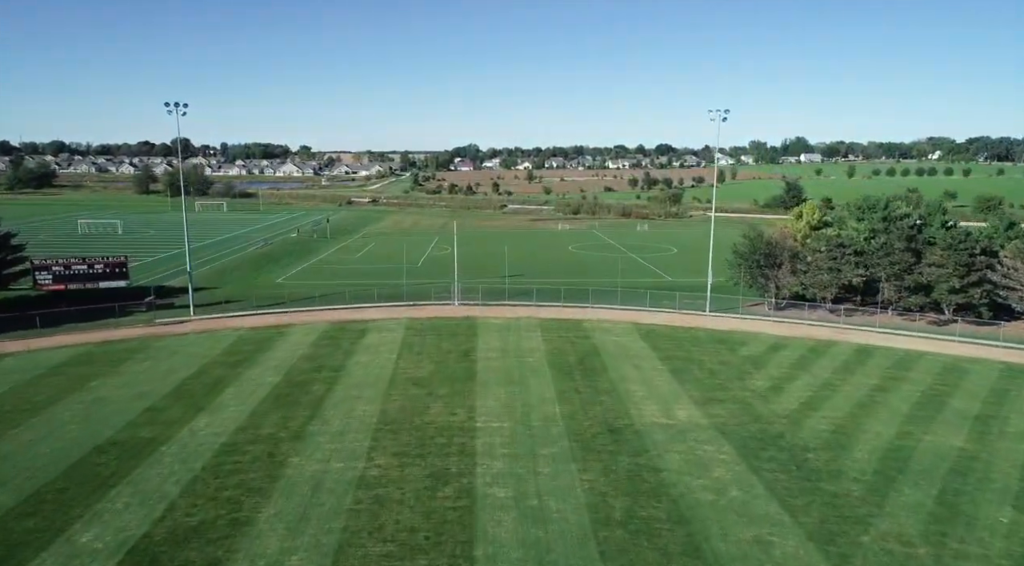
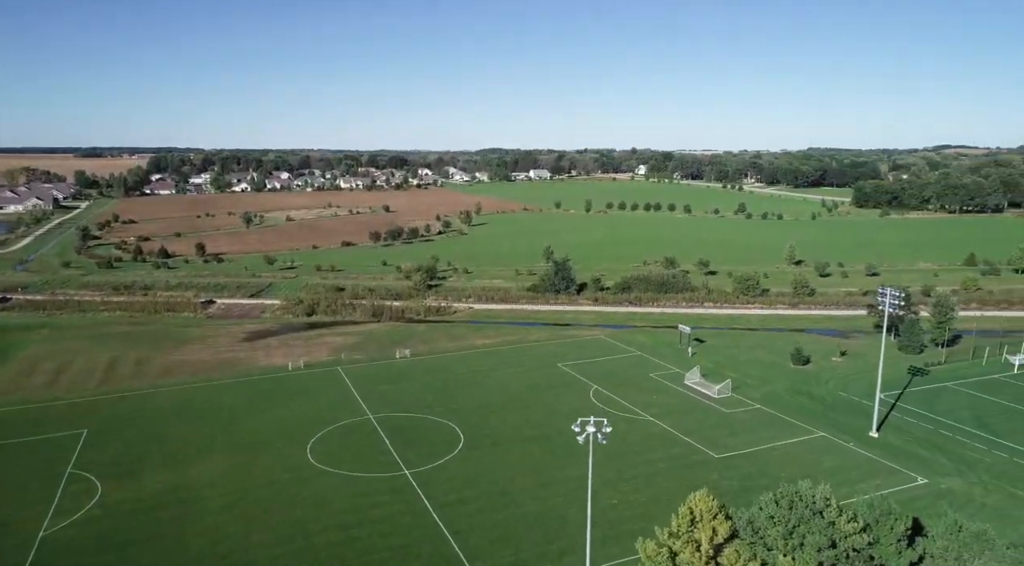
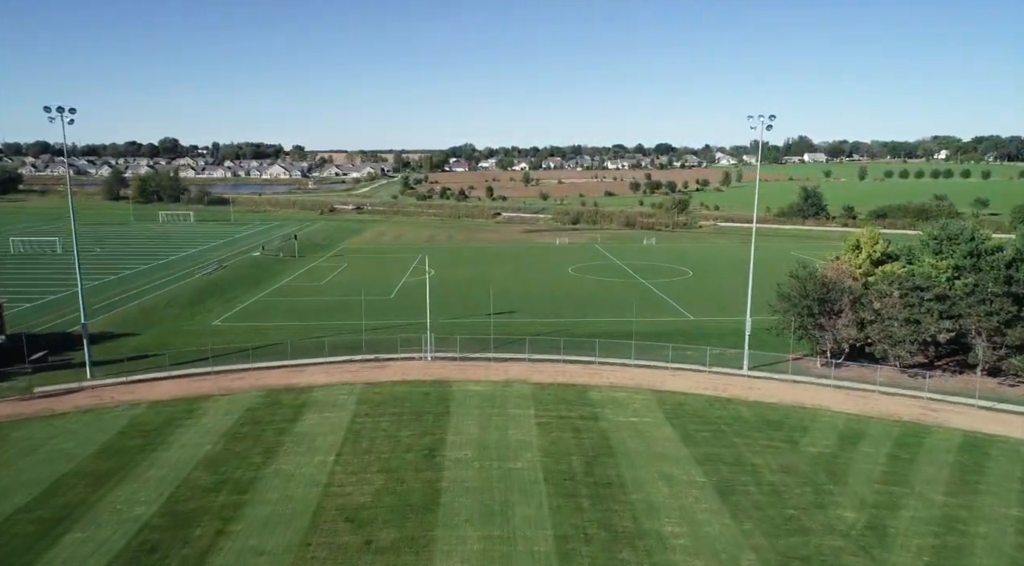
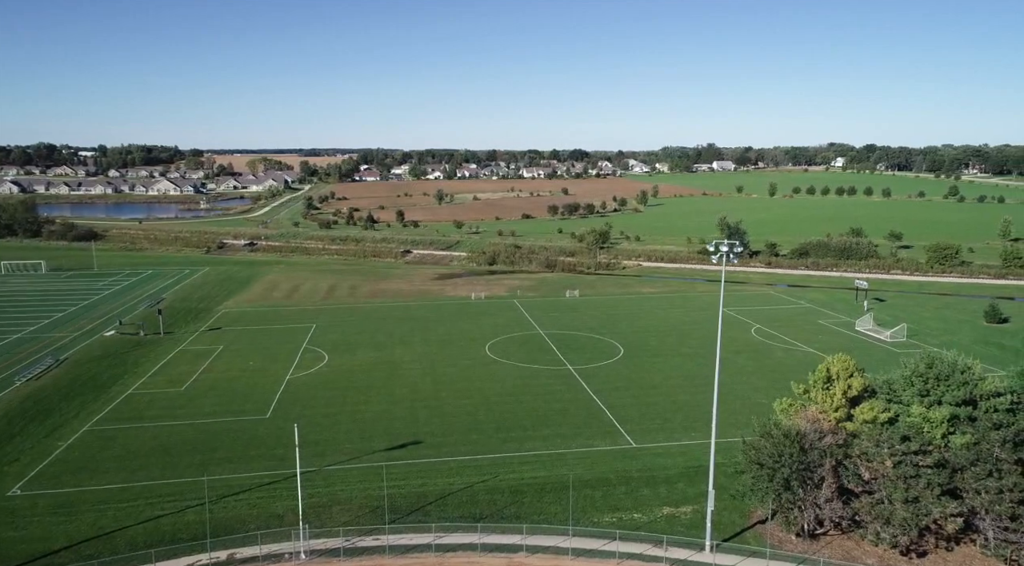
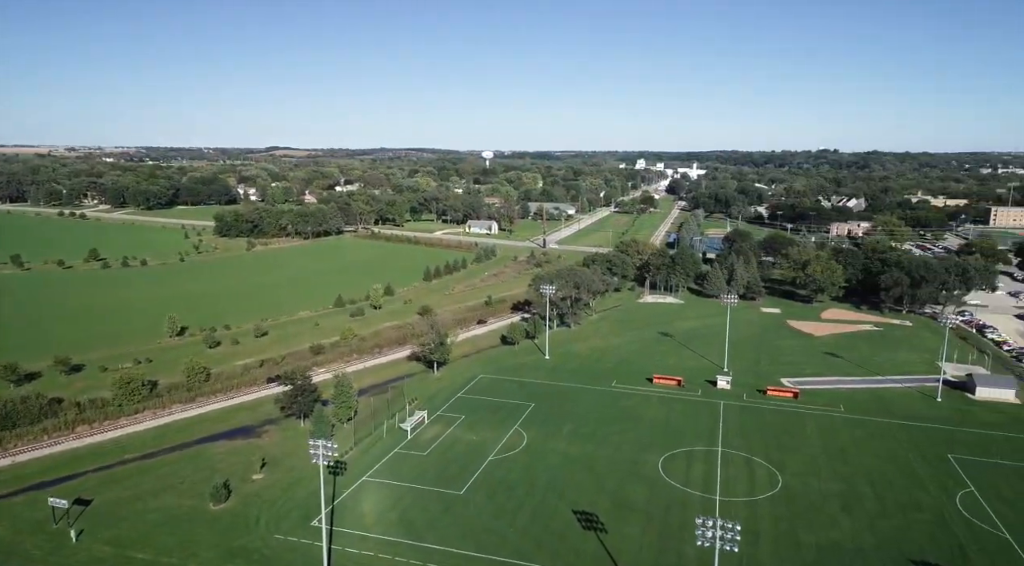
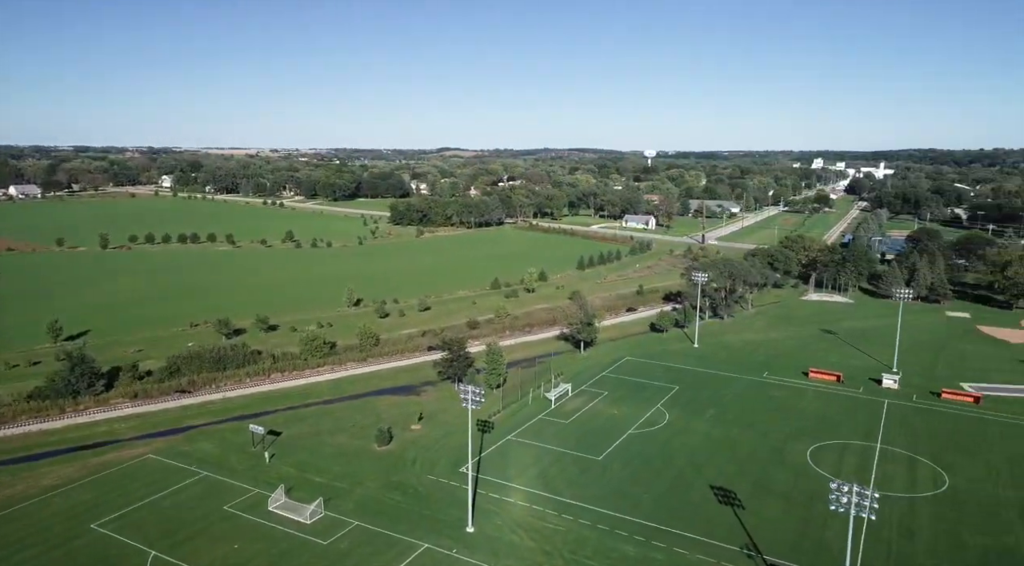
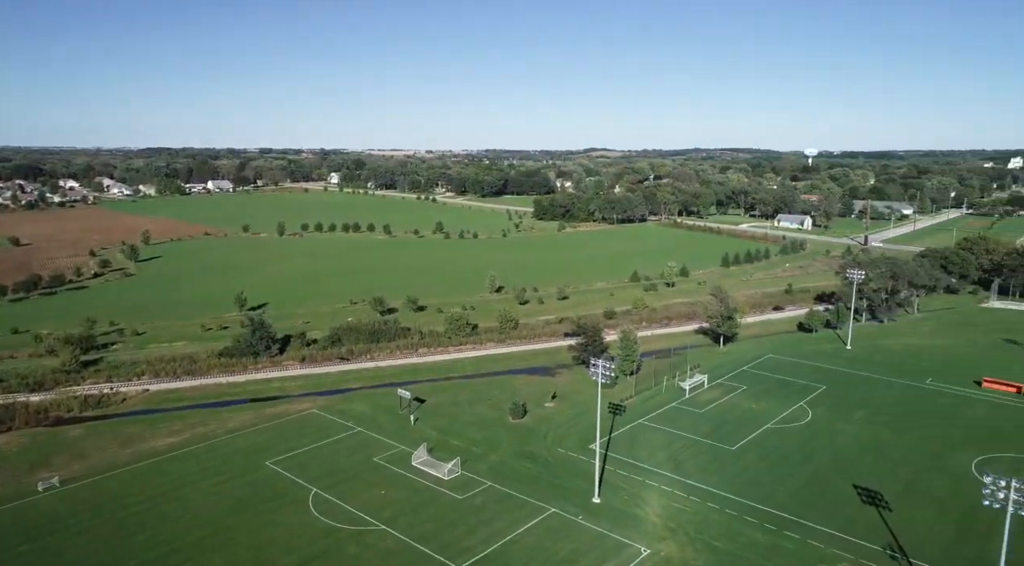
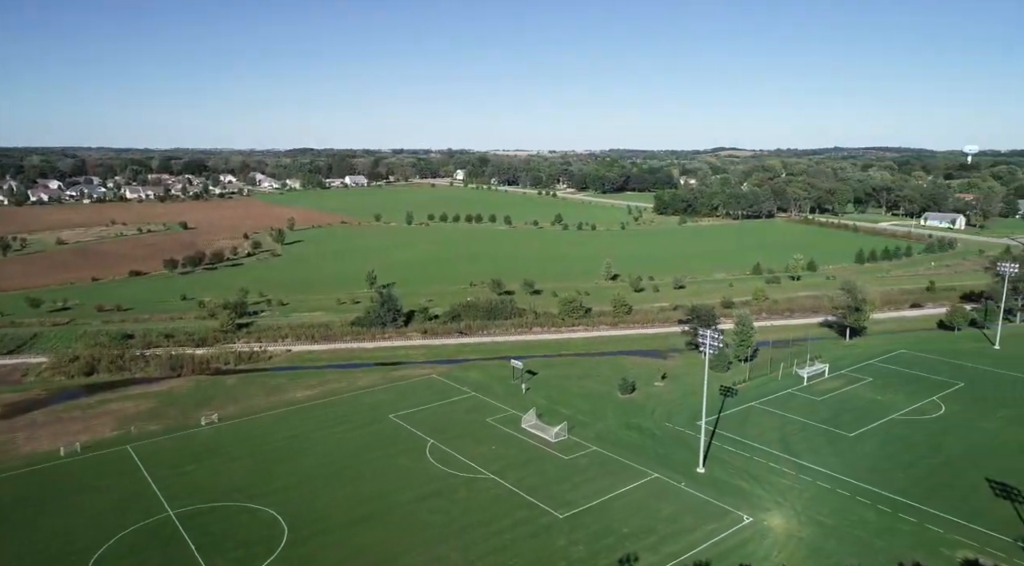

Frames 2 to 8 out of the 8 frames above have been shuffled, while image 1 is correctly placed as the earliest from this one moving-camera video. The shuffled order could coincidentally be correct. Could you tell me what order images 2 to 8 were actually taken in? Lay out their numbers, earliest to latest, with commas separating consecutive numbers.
3, 4, 2, 8, 7, 6, 5
